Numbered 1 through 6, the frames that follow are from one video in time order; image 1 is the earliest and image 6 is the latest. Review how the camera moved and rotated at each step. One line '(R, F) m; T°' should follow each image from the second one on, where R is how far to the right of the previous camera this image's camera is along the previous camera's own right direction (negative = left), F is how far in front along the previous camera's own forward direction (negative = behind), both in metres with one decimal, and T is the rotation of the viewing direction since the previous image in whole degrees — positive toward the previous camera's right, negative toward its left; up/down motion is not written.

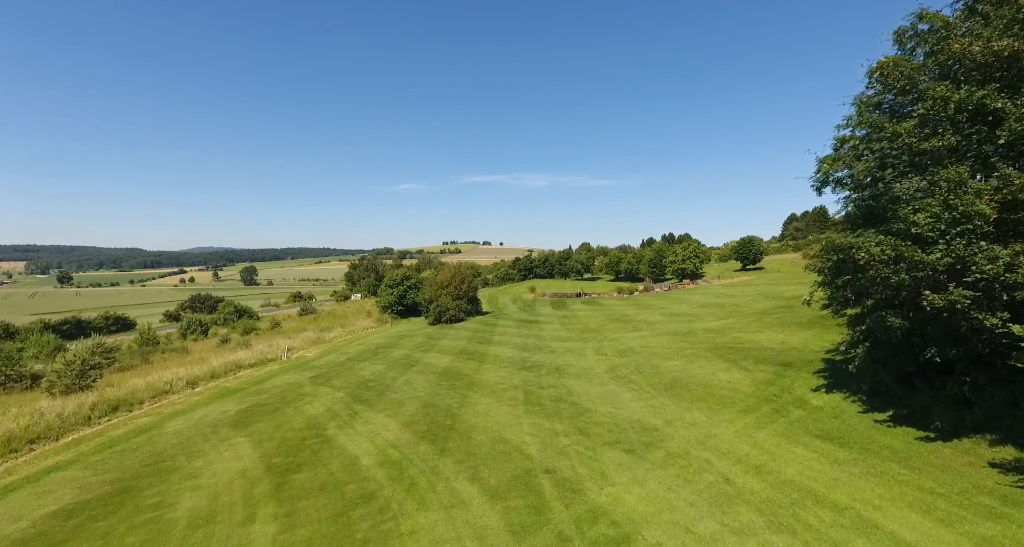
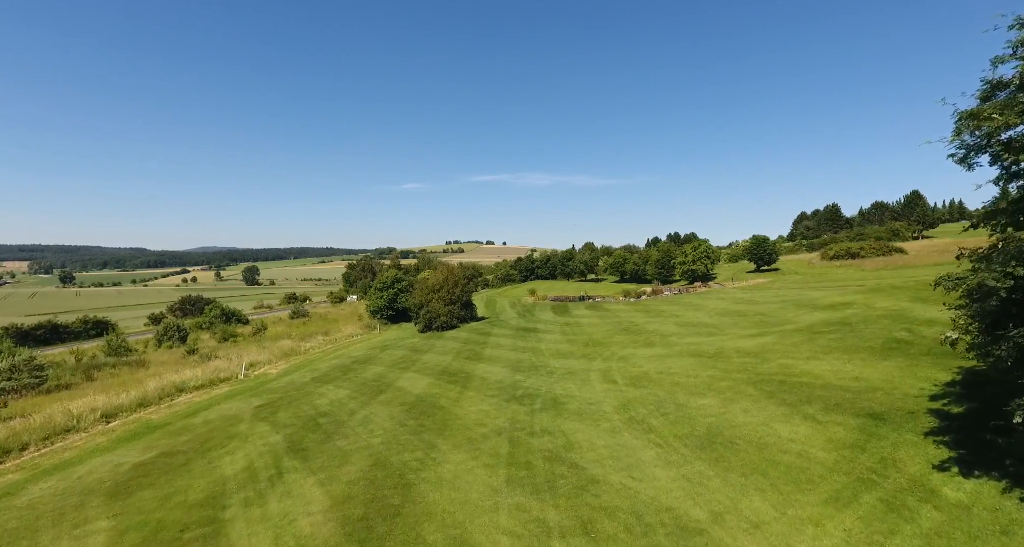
(+0.7, +5.5) m; 0°
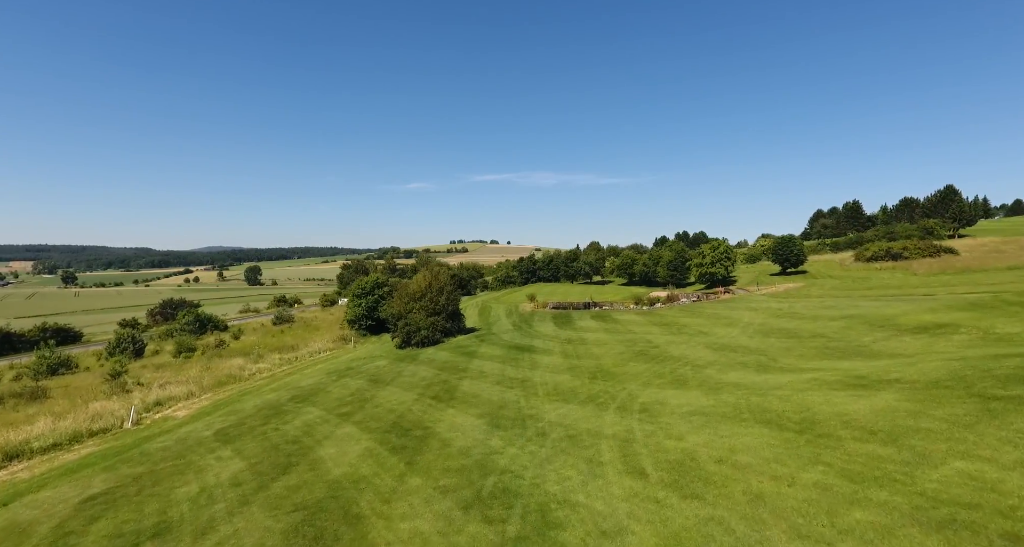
(+1.2, +9.2) m; 0°
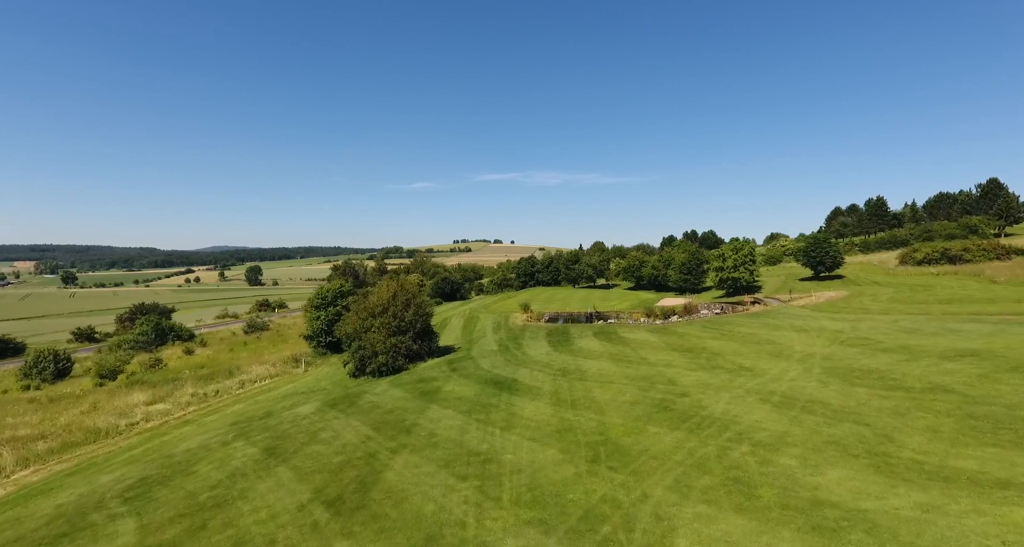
(+1.9, +11.1) m; 0°
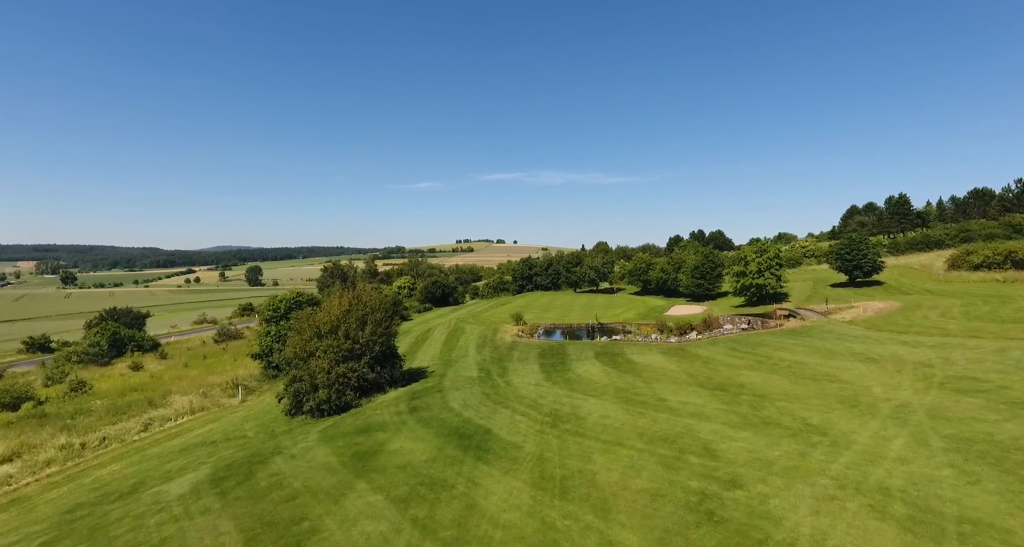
(+1.6, +9.4) m; 0°
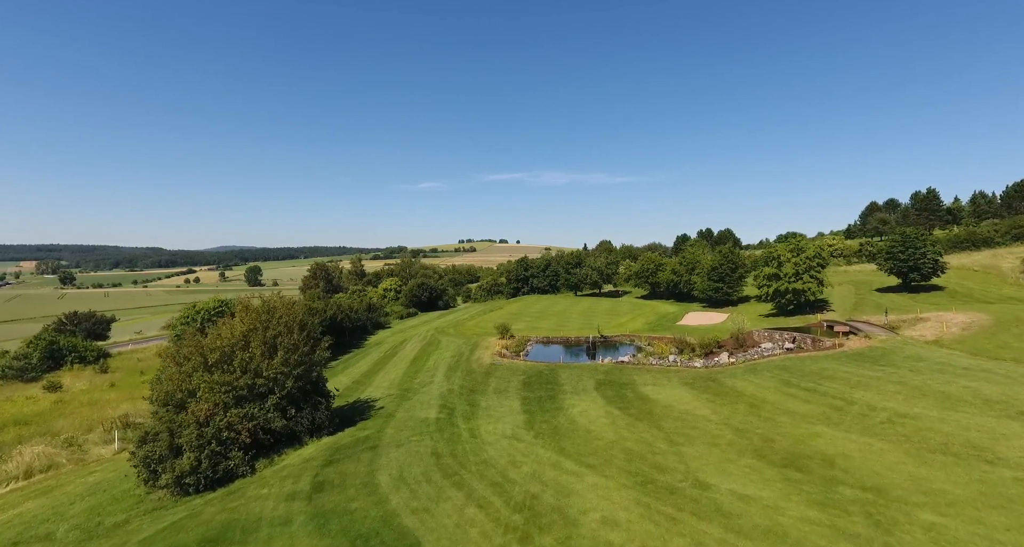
(+1.9, +11.0) m; 0°
